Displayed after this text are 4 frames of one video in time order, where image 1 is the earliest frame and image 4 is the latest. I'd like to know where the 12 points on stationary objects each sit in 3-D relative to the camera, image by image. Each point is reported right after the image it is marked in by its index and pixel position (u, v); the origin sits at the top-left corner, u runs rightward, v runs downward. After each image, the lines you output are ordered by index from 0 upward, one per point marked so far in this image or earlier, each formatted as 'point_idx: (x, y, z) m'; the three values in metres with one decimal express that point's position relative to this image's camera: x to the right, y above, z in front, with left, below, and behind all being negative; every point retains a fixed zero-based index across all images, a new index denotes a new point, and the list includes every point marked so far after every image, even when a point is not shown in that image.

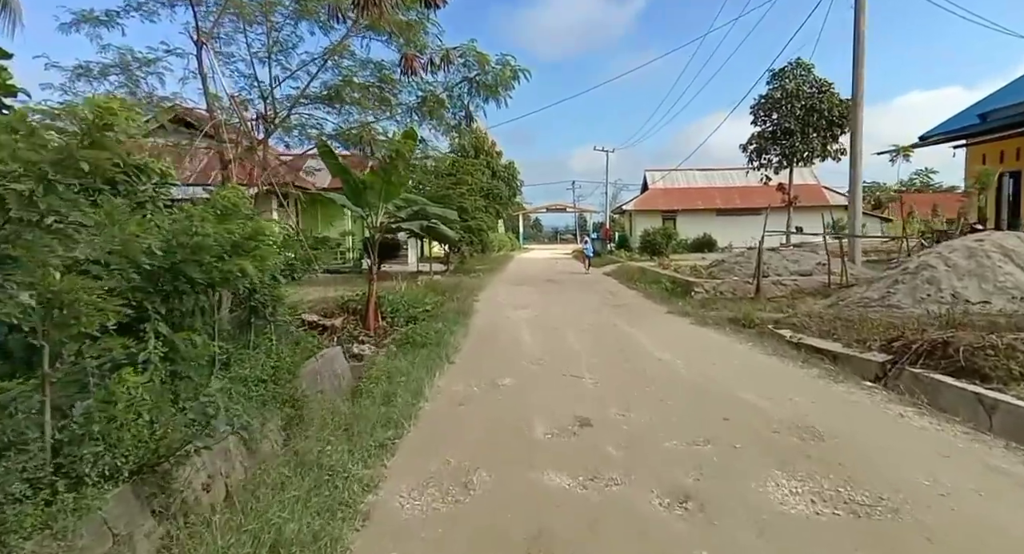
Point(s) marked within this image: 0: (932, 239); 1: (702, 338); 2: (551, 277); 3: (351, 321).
0: (+8.9, +0.8, +11.0) m
1: (+2.2, -0.7, +6.1) m
2: (+1.2, 0.0, +15.6) m
3: (-2.8, -0.8, +8.7) m
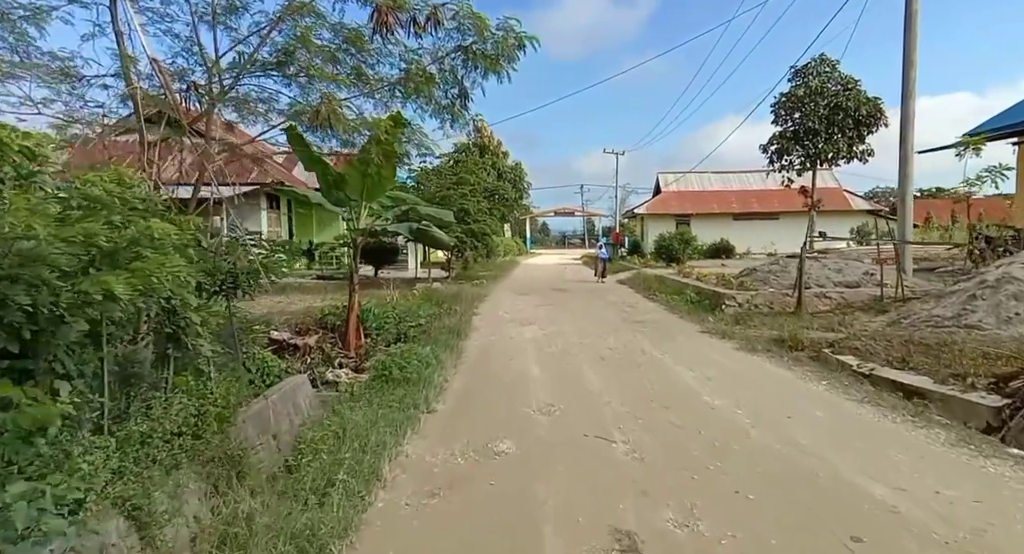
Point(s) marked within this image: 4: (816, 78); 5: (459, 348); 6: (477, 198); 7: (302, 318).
0: (+9.0, +0.6, +9.7) m
1: (+2.2, -0.8, +4.8) m
2: (+1.3, -0.2, +14.4) m
3: (-2.7, -1.0, +7.6) m
4: (+11.6, +7.6, +19.8) m
5: (-0.6, -0.9, +6.1) m
6: (-1.1, +2.4, +15.7) m
7: (-3.4, -0.7, +8.5) m
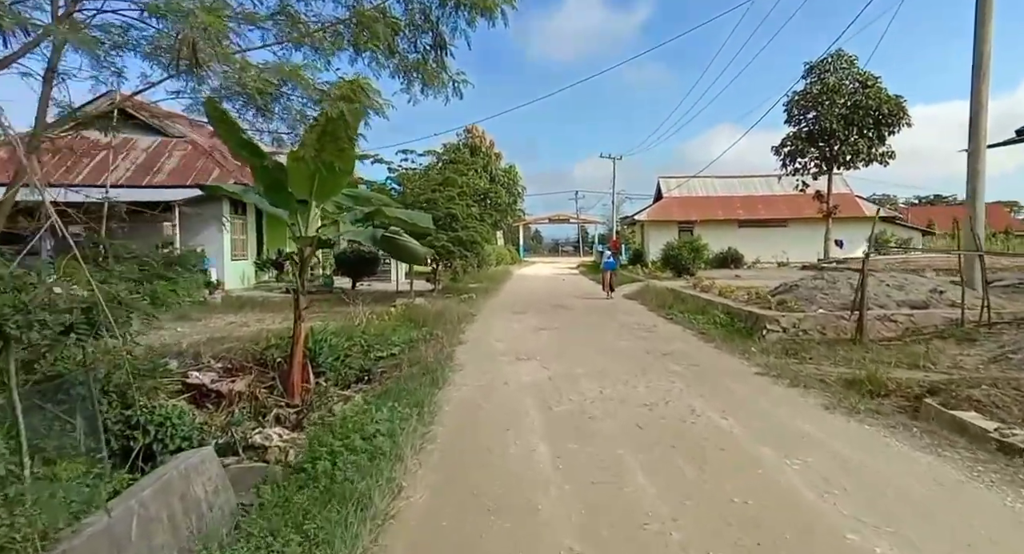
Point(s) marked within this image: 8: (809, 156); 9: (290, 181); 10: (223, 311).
0: (+8.9, +0.3, +8.1) m
1: (+2.2, -1.0, +3.2) m
2: (+1.2, -0.6, +12.7) m
3: (-2.8, -1.2, +5.8) m
4: (+11.3, +7.2, +18.4) m
5: (-0.7, -1.1, +4.4) m
6: (-1.2, +2.0, +14.0) m
7: (-3.5, -0.9, +6.8) m
8: (+10.9, +4.5, +19.2) m
9: (-2.3, +1.0, +5.4) m
10: (-7.0, -0.8, +12.7) m
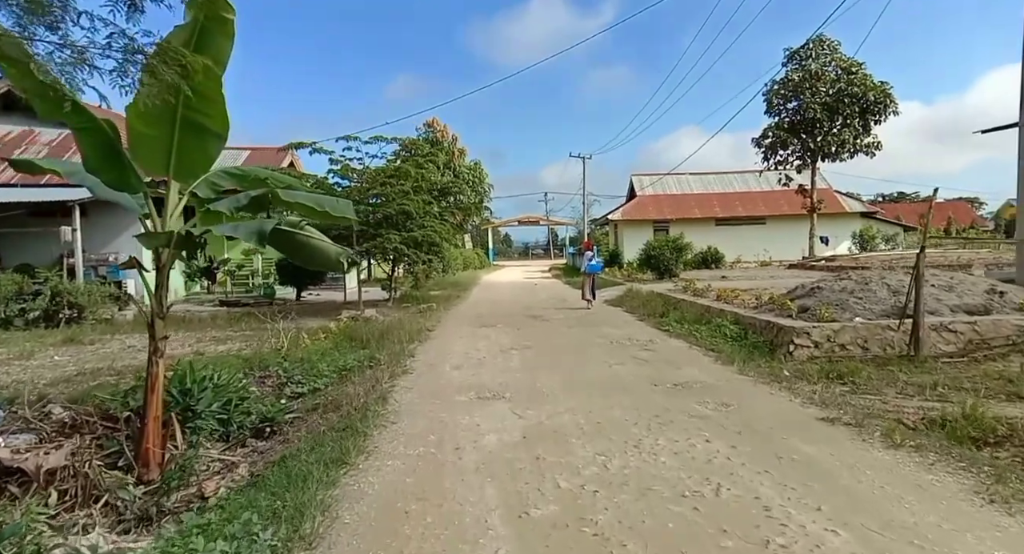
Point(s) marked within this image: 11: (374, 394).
0: (+8.4, +0.4, +6.9) m
1: (+2.0, -1.1, +1.5) m
2: (+0.5, -0.7, +11.0) m
3: (-3.1, -1.3, +3.9) m
4: (+10.1, +7.2, +17.4) m
5: (-0.9, -1.2, +2.6) m
6: (-2.1, +1.9, +12.2) m
7: (-3.9, -1.1, +4.8) m
8: (+9.7, +4.5, +18.1) m
9: (-2.6, +0.9, +3.5) m
10: (-7.7, -1.1, +10.6) m
11: (-1.3, -1.1, +5.1) m
